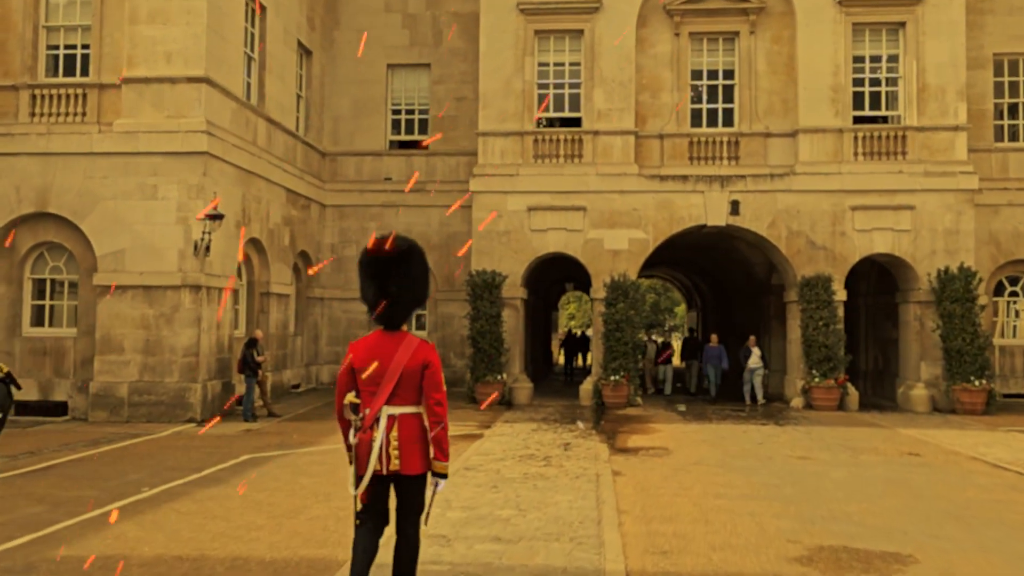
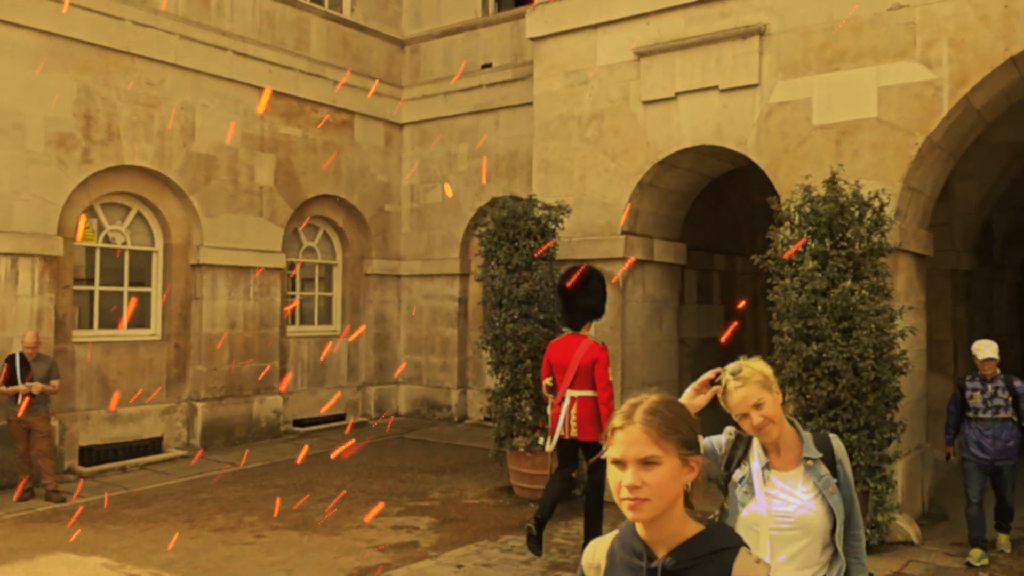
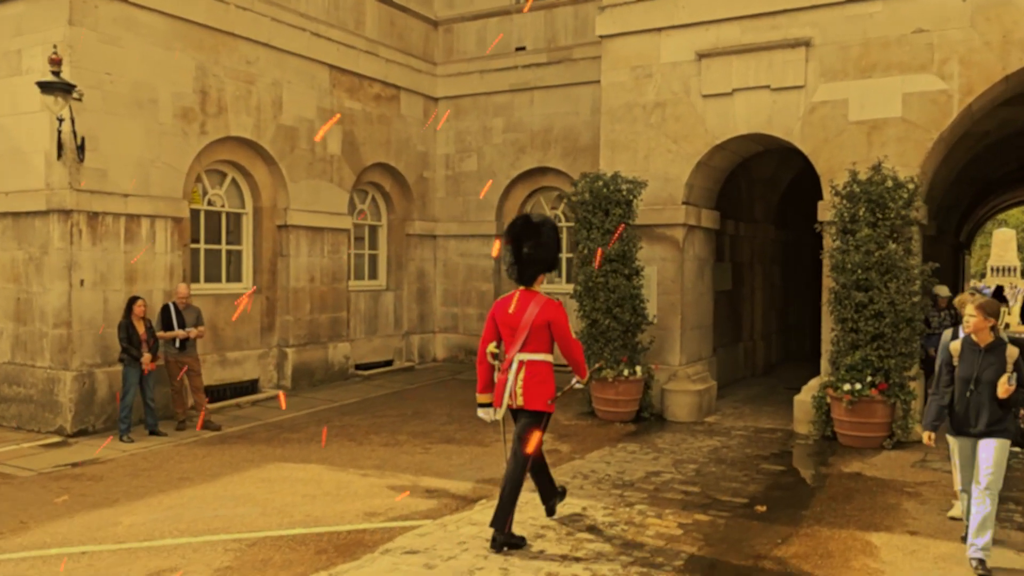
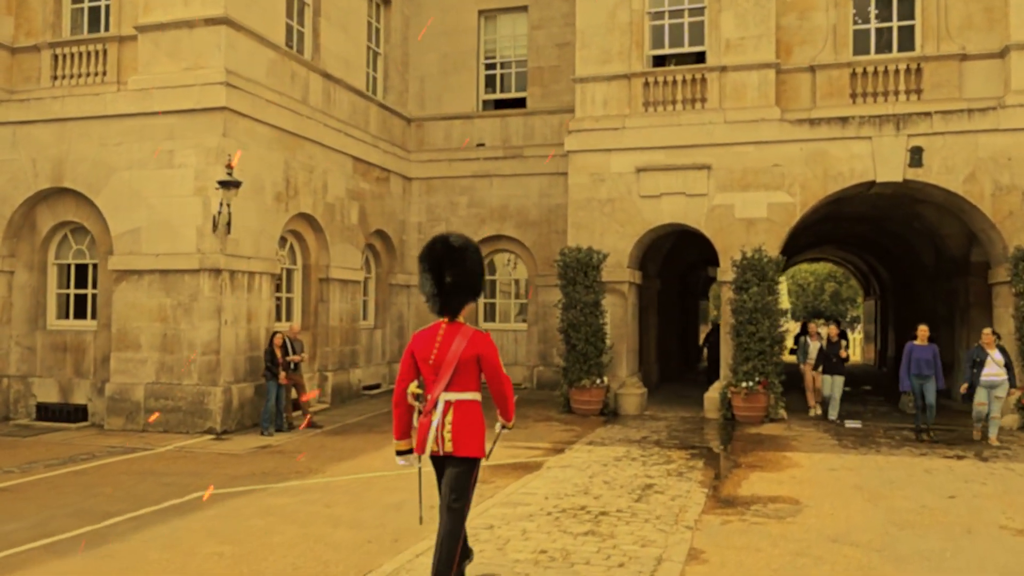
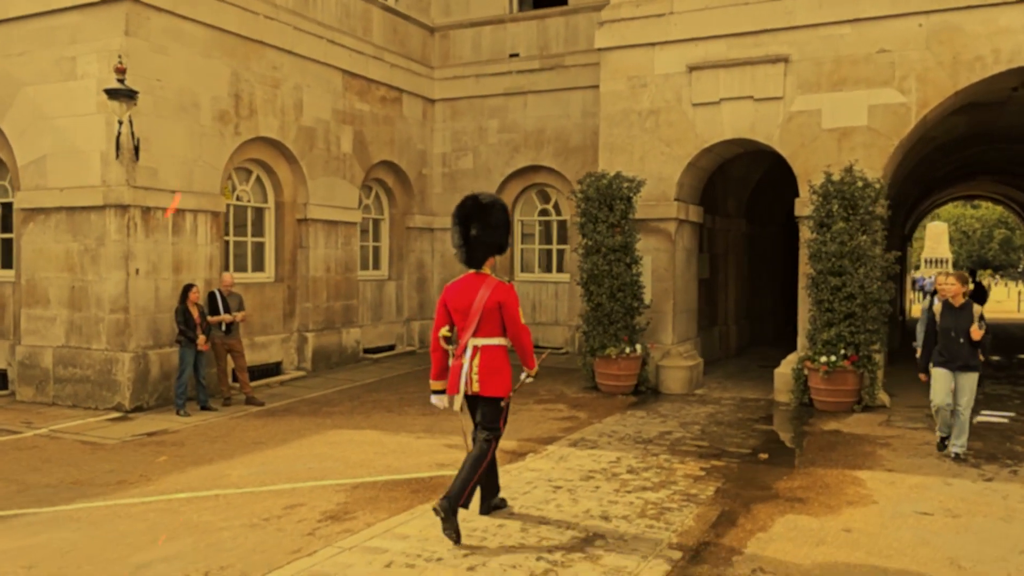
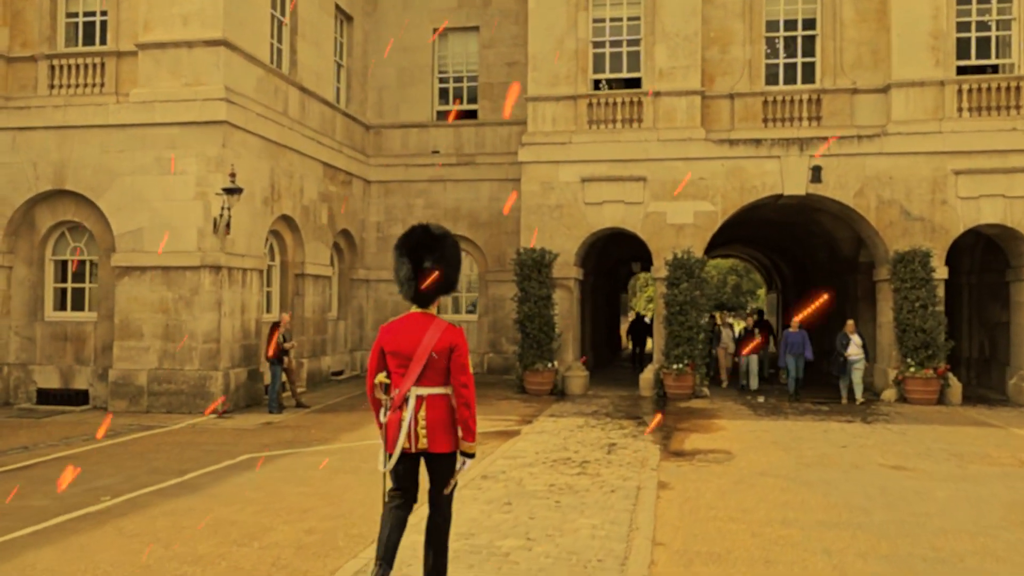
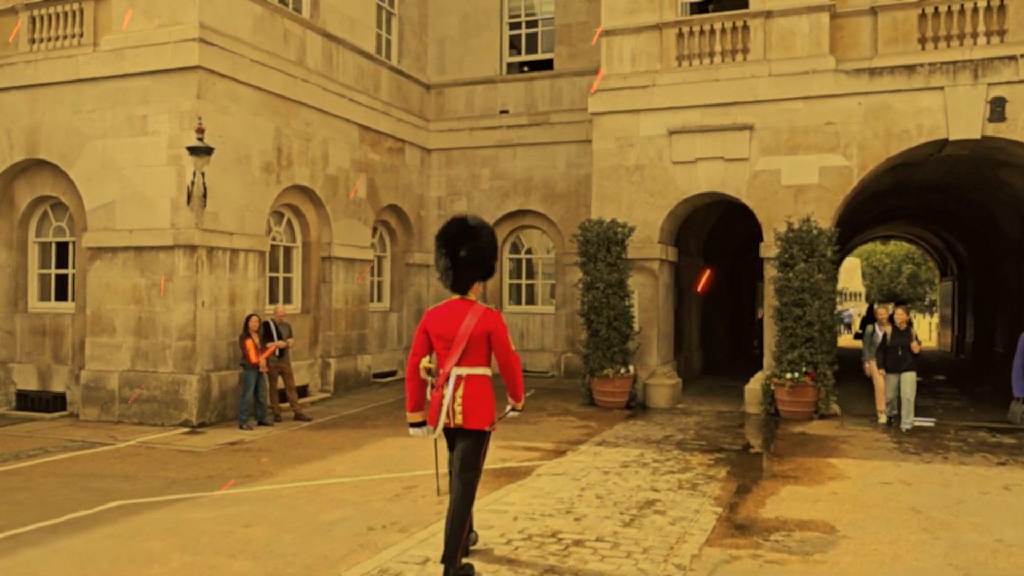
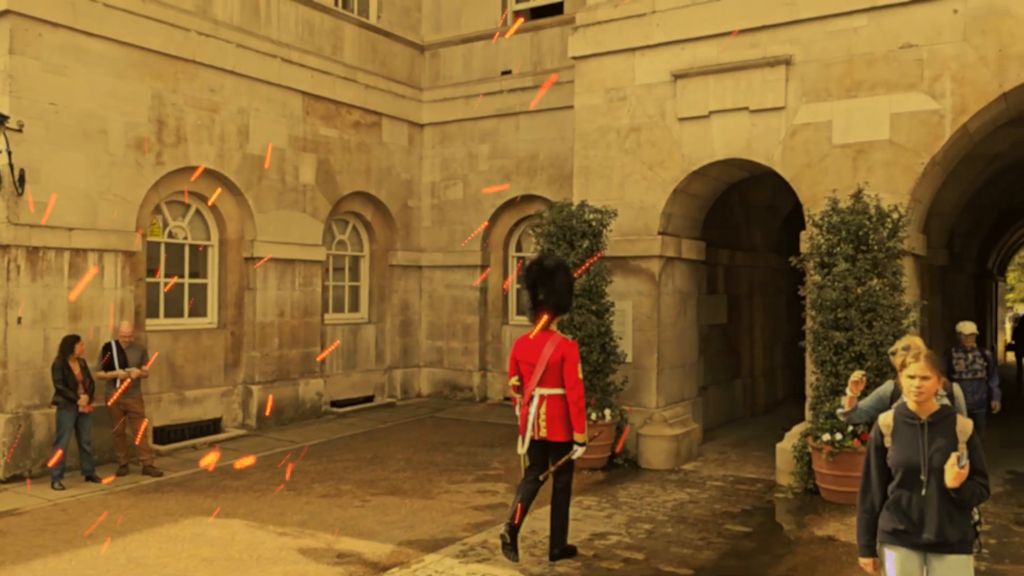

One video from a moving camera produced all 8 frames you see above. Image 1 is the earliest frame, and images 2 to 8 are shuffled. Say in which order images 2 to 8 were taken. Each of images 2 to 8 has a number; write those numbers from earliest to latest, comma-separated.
6, 4, 7, 5, 3, 8, 2
